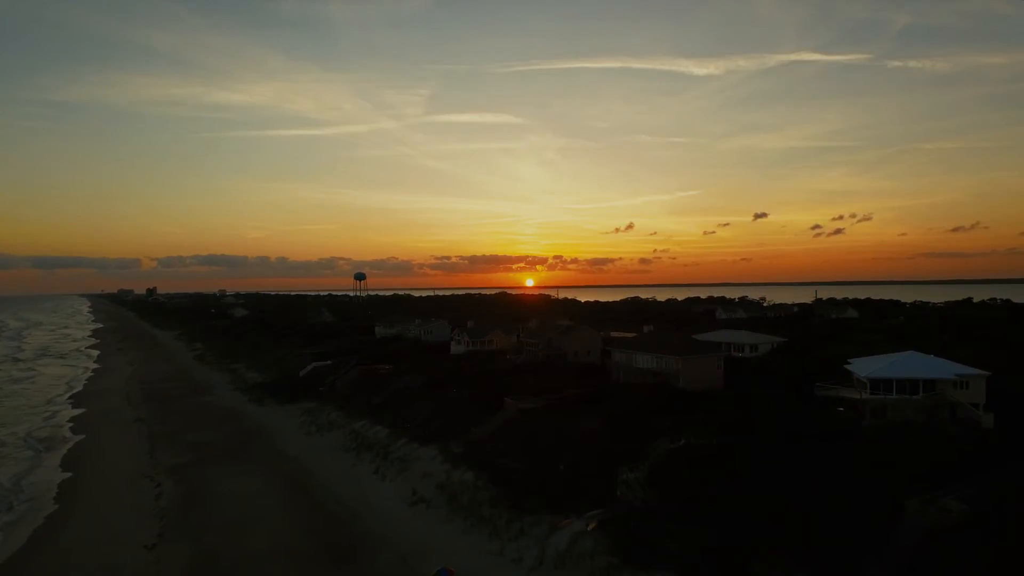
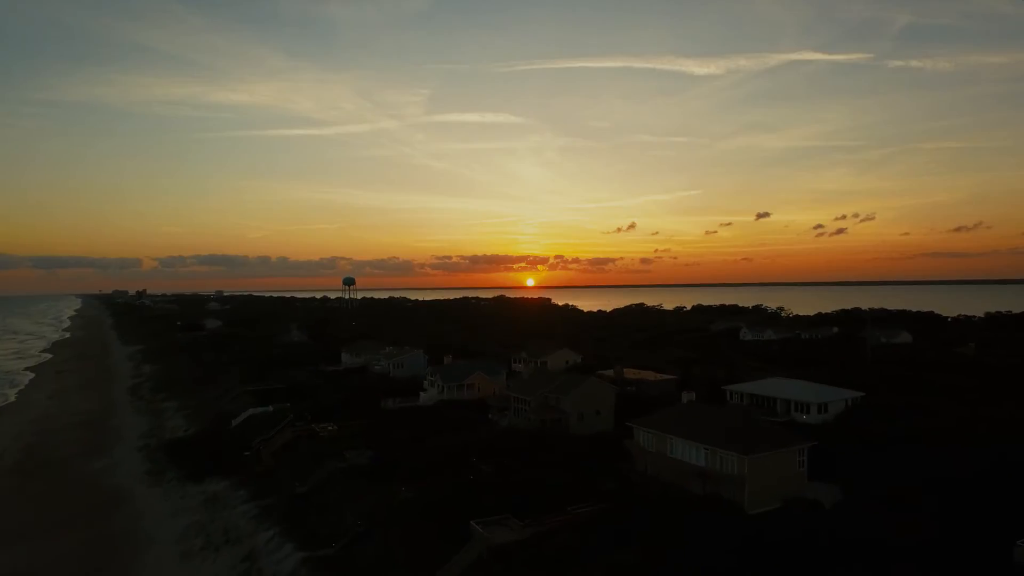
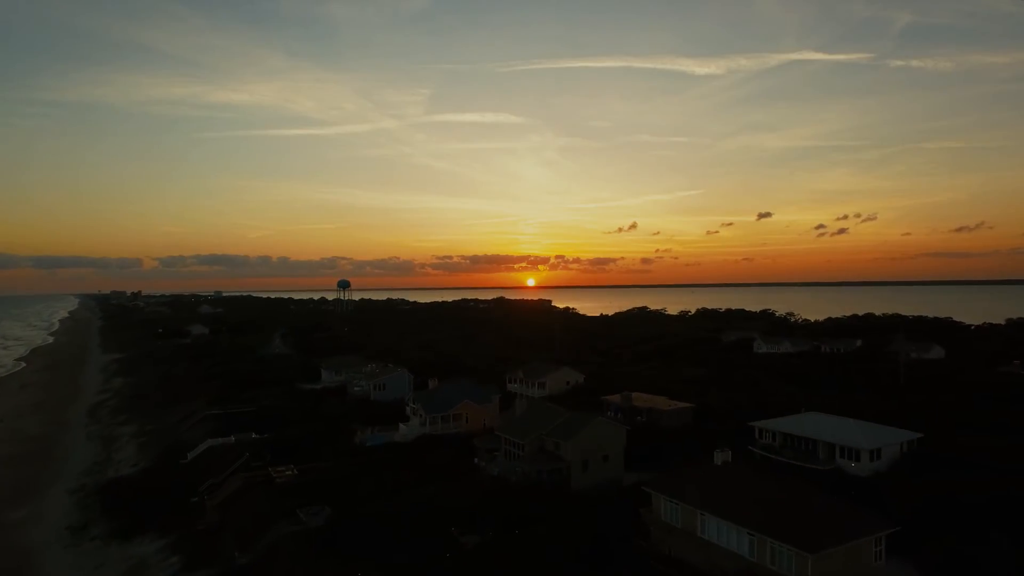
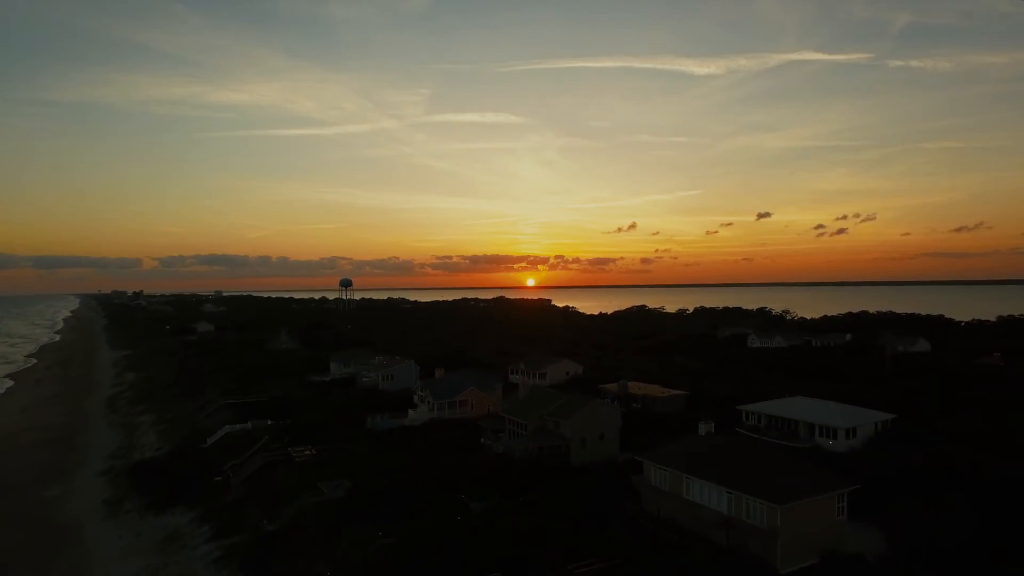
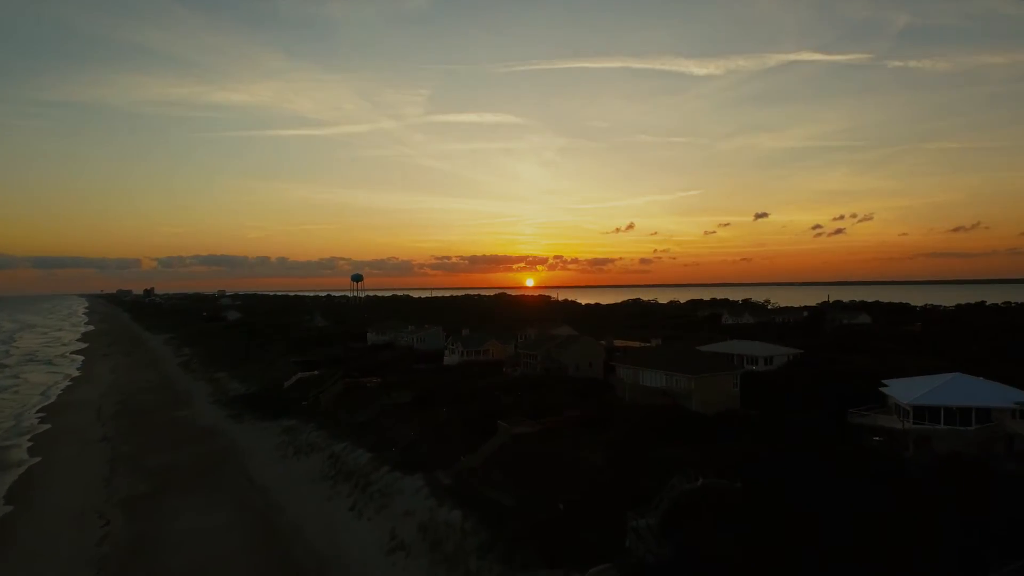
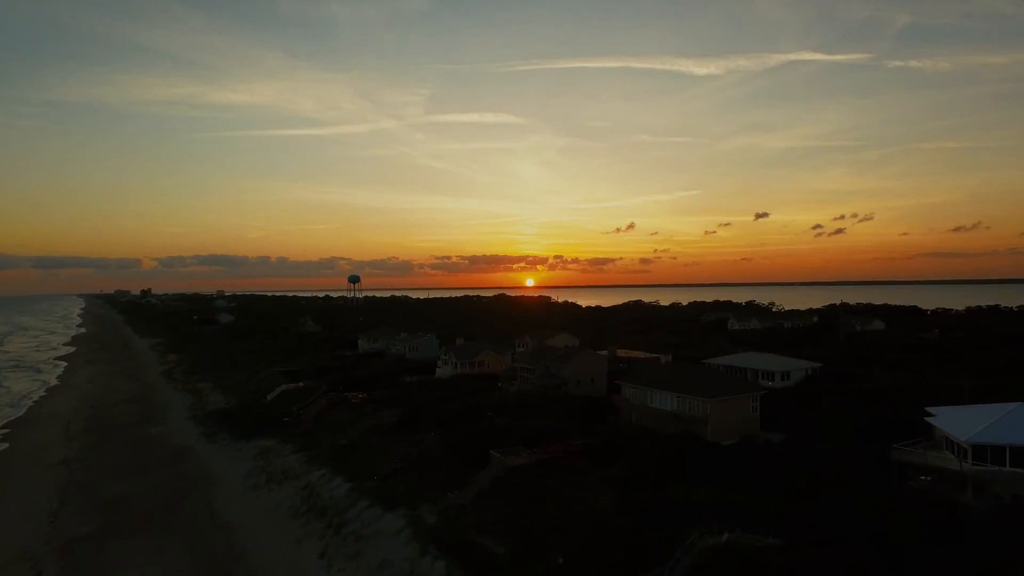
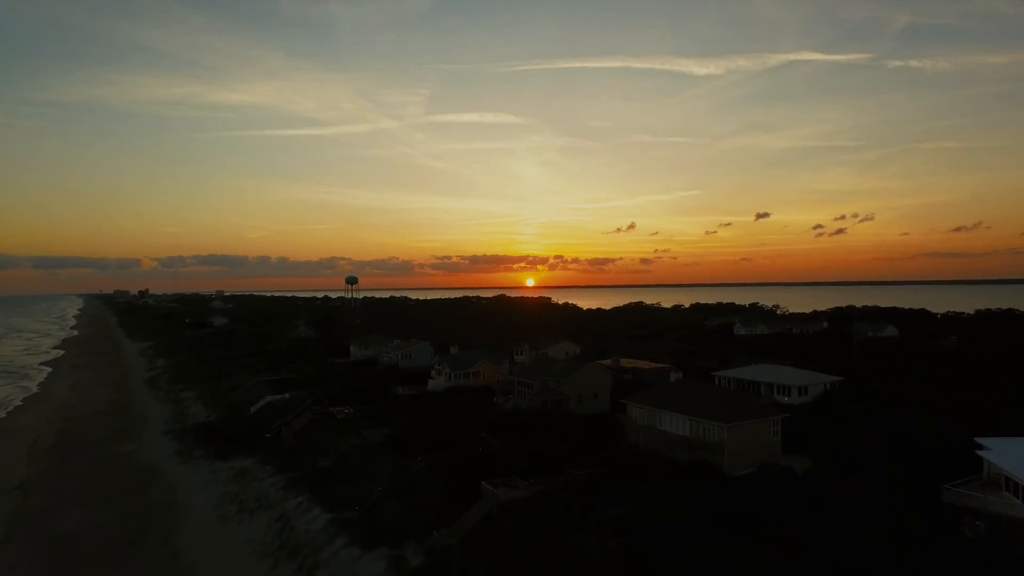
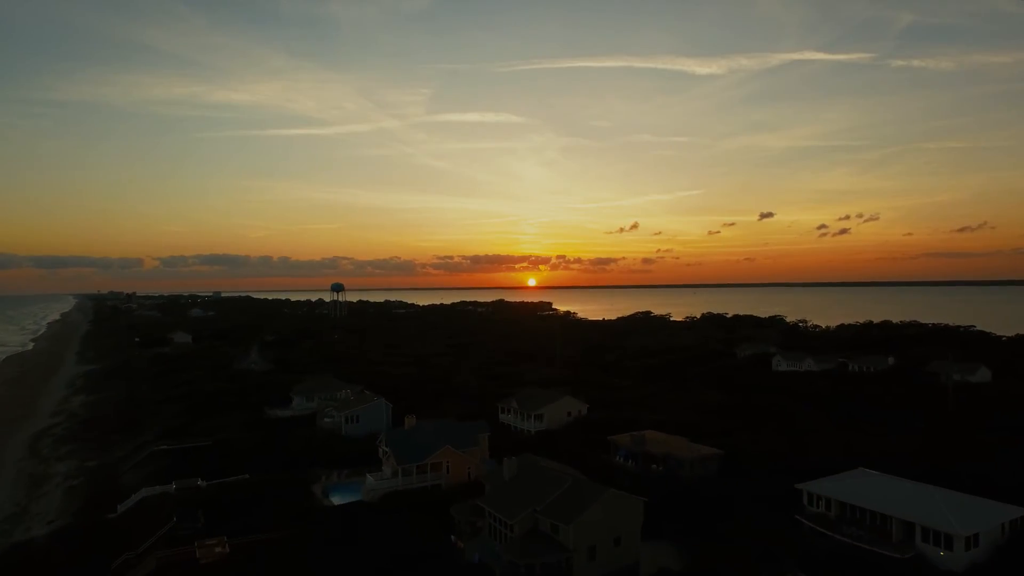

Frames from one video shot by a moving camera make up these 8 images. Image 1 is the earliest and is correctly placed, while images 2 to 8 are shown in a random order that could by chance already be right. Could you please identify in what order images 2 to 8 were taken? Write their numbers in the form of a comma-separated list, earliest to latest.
5, 6, 7, 2, 4, 3, 8
